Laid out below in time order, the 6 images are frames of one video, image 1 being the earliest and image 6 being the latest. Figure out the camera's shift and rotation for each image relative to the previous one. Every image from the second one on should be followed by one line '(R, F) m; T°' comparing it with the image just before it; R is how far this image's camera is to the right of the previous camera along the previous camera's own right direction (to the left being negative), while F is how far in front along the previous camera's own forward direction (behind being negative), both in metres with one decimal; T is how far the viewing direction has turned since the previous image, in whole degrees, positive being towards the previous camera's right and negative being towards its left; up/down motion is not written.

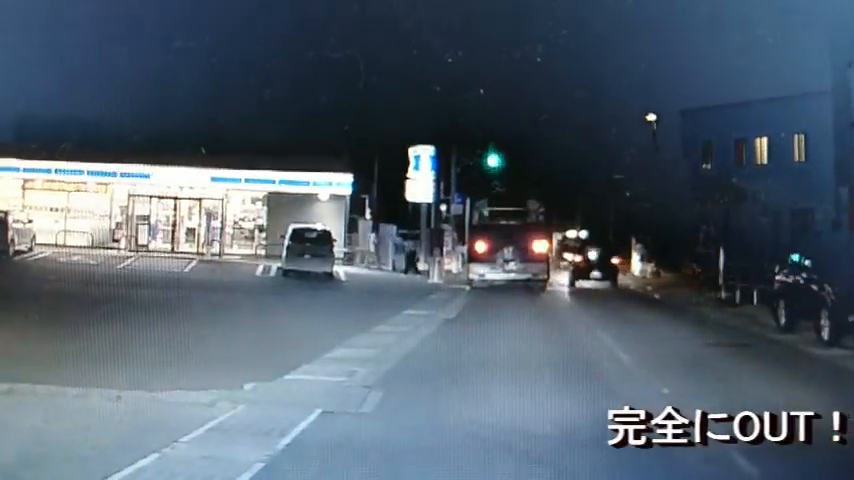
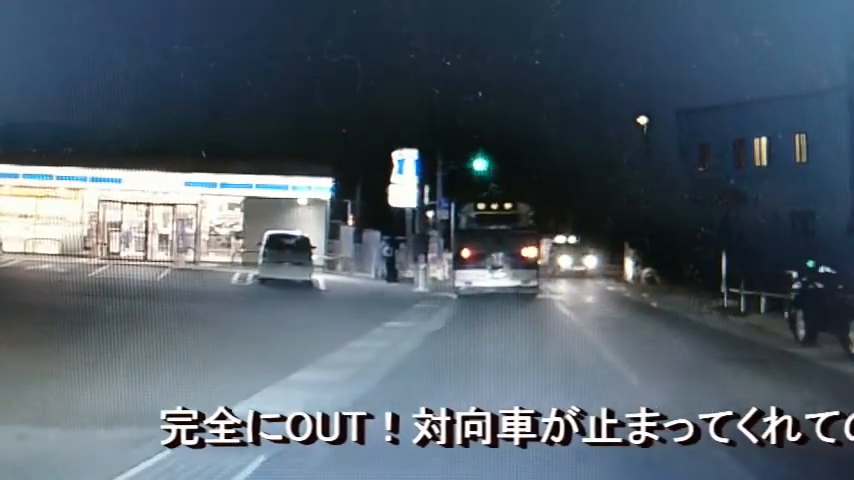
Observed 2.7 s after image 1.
(+0.1, +0.5) m; 0°
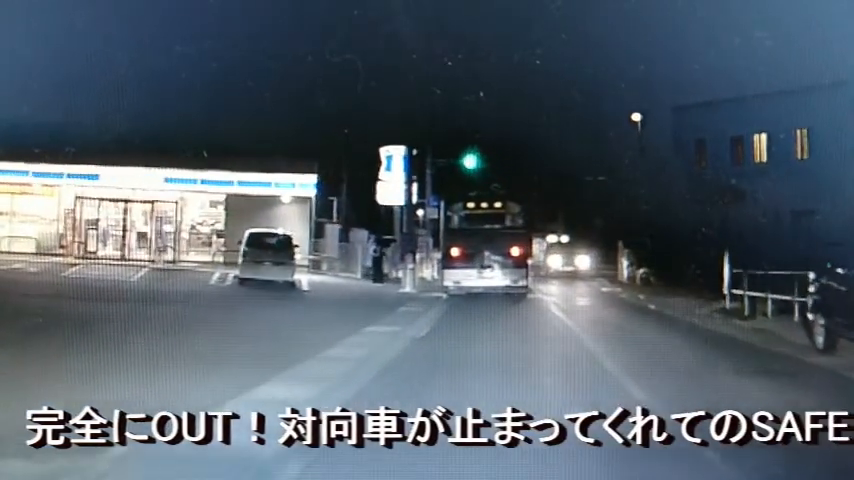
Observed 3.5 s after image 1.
(+0.1, +0.4) m; 0°
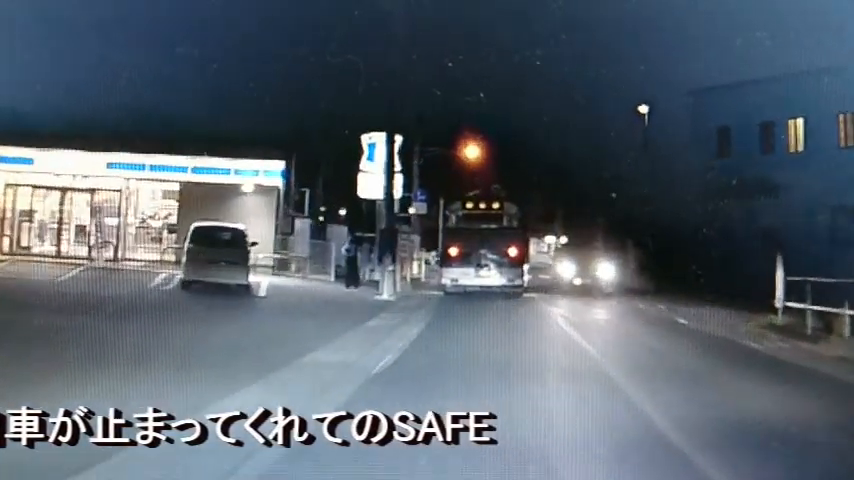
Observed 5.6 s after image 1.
(+0.1, +1.6) m; 0°
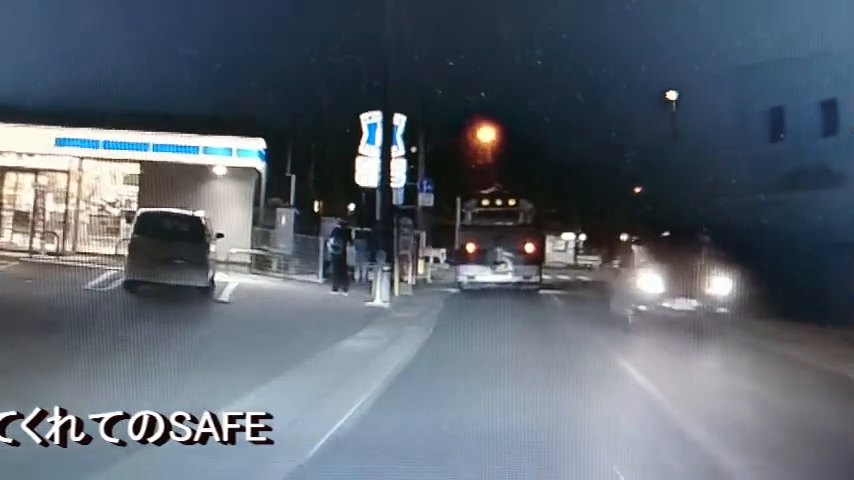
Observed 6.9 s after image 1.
(0.0, +1.5) m; 0°
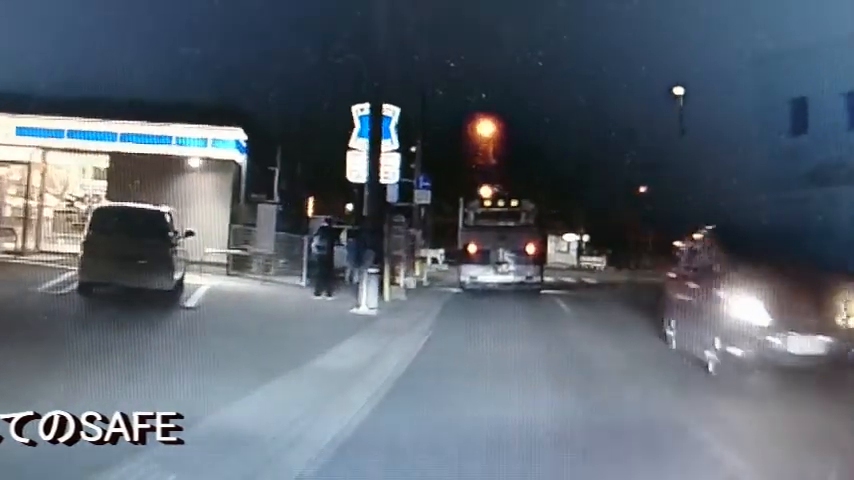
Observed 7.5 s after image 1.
(0.0, +0.7) m; 0°
